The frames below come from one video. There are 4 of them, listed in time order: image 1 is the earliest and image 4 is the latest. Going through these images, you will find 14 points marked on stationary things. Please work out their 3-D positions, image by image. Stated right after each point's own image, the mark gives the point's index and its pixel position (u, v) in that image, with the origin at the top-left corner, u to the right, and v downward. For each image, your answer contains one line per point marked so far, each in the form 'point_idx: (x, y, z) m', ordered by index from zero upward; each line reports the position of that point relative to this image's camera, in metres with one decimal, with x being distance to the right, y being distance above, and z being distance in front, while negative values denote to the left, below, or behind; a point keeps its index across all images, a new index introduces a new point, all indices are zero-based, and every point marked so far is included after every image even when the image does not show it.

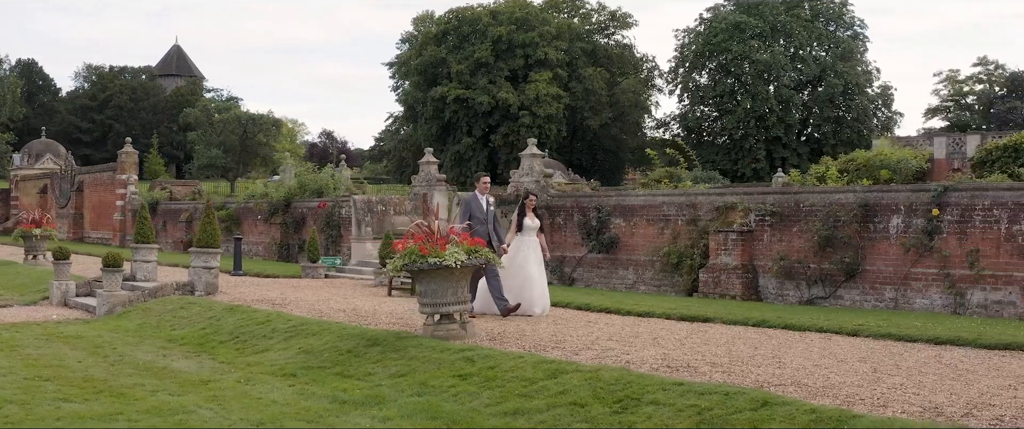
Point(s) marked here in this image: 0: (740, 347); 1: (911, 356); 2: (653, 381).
0: (+1.6, -0.9, +11.0) m
1: (+2.6, -0.9, +10.5) m
2: (+0.8, -1.0, +9.6) m
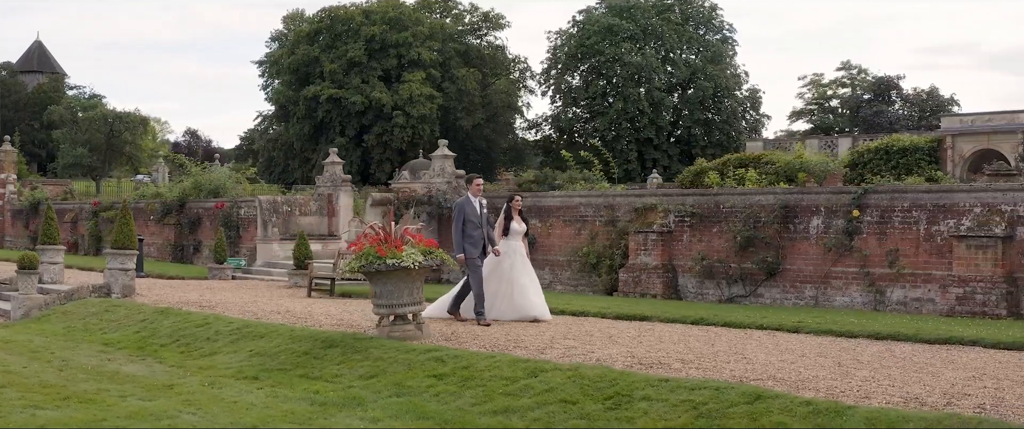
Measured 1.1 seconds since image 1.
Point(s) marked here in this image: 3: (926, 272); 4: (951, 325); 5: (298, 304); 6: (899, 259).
0: (+1.3, -0.9, +11.4) m
1: (+2.4, -0.9, +11.0) m
2: (+0.8, -1.0, +9.9) m
3: (+3.7, -0.5, +14.2) m
4: (+3.3, -0.8, +12.2) m
5: (-1.9, -0.8, +14.4) m
6: (+3.5, -0.4, +14.5) m
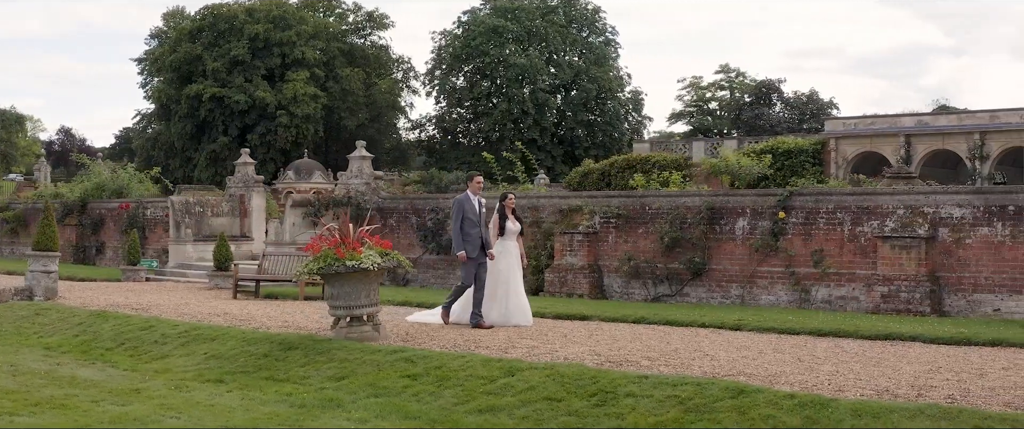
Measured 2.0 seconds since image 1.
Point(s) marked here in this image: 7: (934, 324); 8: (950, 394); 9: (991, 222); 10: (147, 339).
0: (+1.0, -0.9, +11.7) m
1: (+2.1, -0.9, +11.5) m
2: (+0.6, -1.0, +10.2) m
3: (+3.1, -0.5, +14.8) m
4: (+2.9, -0.8, +12.7) m
5: (-2.5, -0.8, +14.4) m
6: (+2.9, -0.4, +15.0) m
7: (+3.3, -0.8, +12.5) m
8: (+2.6, -1.1, +9.6) m
9: (+4.3, -0.1, +14.2) m
10: (-2.8, -1.0, +12.6) m
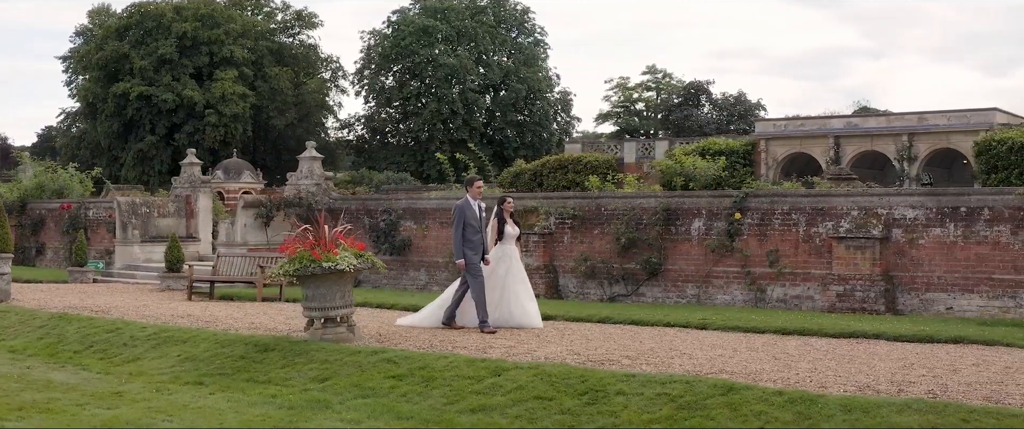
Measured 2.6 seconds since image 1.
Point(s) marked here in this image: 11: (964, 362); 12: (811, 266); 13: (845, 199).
0: (+0.8, -0.9, +11.9) m
1: (+2.0, -0.9, +11.7) m
2: (+0.6, -1.0, +10.3) m
3: (+2.7, -0.5, +15.1) m
4: (+2.7, -0.9, +13.0) m
5: (-2.8, -0.8, +14.3) m
6: (+2.5, -0.4, +15.3) m
7: (+3.0, -0.9, +12.9) m
8: (+2.6, -1.1, +9.9) m
9: (+3.9, -0.1, +14.6) m
10: (-3.1, -1.0, +12.5) m
11: (+3.0, -1.0, +10.8) m
12: (+2.8, -0.5, +15.1) m
13: (+3.1, +0.1, +15.0) m
